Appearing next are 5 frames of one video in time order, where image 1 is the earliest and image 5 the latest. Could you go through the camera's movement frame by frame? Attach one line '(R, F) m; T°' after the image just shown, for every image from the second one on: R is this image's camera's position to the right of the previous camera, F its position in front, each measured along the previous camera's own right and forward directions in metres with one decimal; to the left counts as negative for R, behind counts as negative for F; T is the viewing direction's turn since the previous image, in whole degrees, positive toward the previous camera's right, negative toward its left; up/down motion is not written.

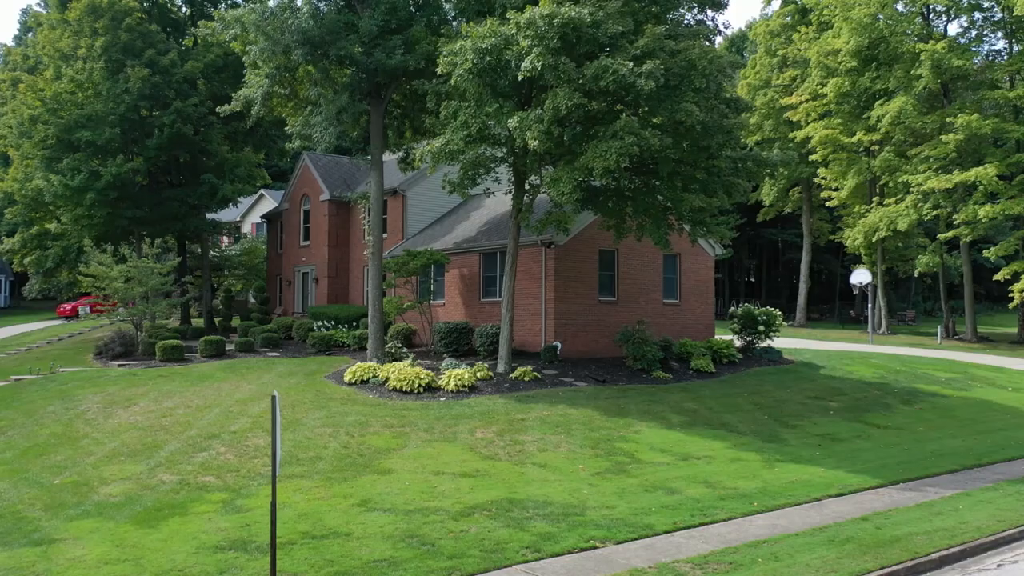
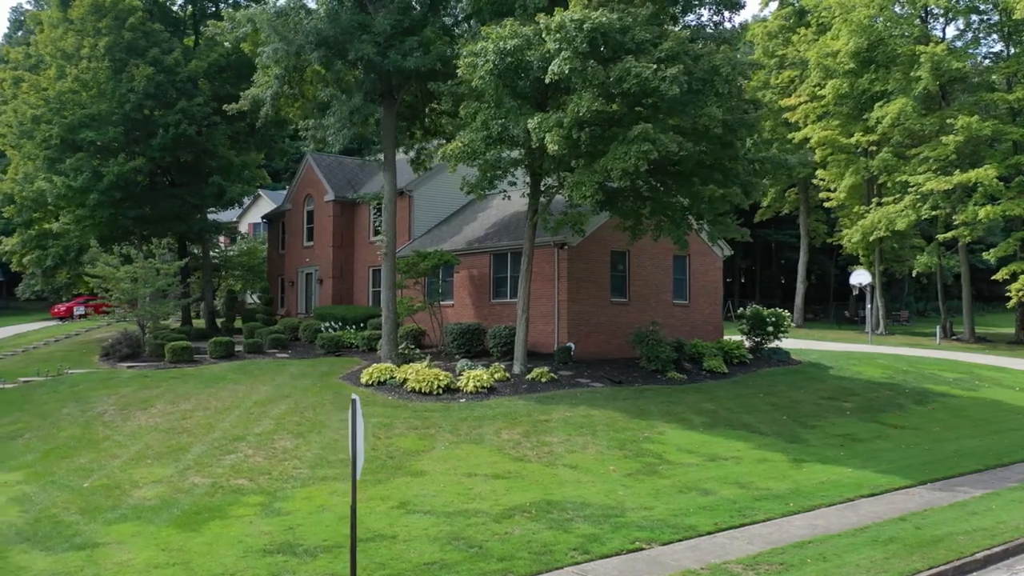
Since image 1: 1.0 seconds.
(-0.6, 0.0) m; +1°
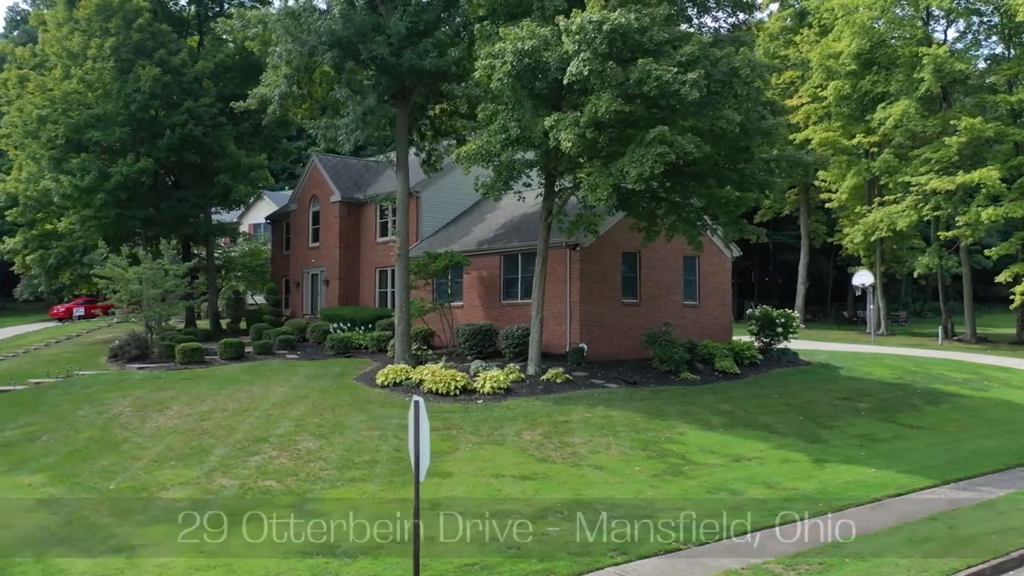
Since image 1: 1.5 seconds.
(-0.5, 0.0) m; 0°
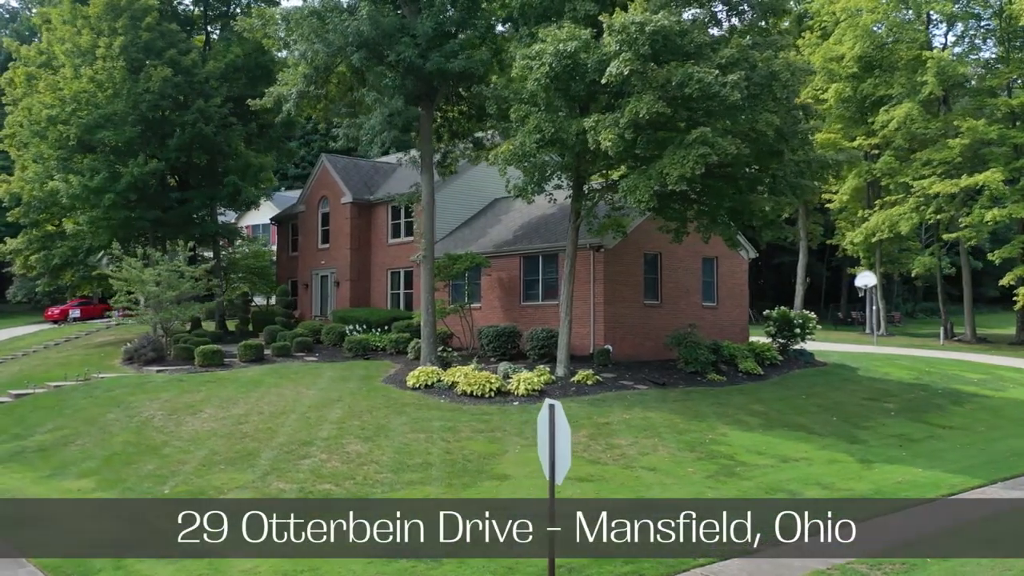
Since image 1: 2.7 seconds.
(-1.0, 0.0) m; +1°
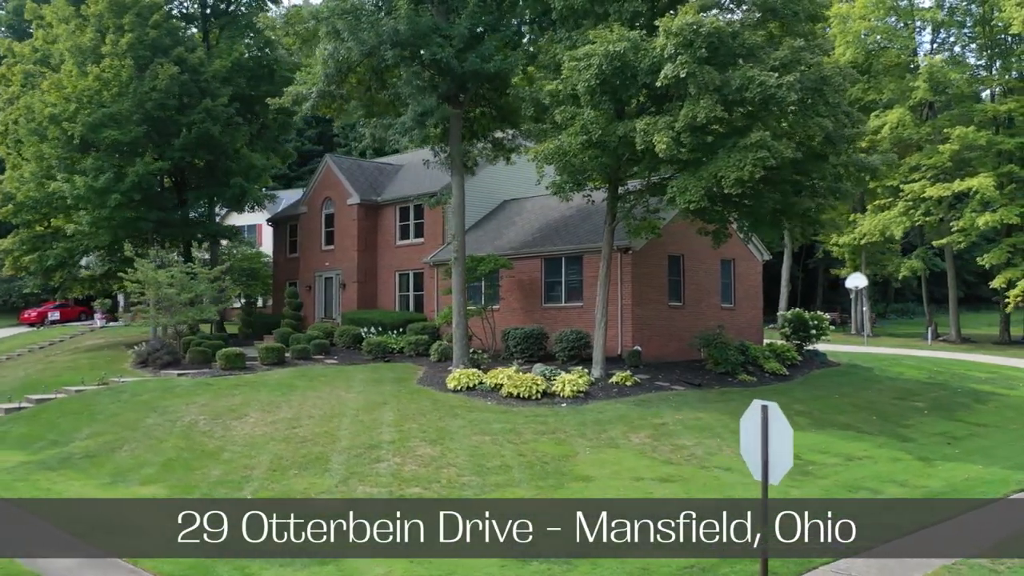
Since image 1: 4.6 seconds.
(-1.7, 0.0) m; +3°
